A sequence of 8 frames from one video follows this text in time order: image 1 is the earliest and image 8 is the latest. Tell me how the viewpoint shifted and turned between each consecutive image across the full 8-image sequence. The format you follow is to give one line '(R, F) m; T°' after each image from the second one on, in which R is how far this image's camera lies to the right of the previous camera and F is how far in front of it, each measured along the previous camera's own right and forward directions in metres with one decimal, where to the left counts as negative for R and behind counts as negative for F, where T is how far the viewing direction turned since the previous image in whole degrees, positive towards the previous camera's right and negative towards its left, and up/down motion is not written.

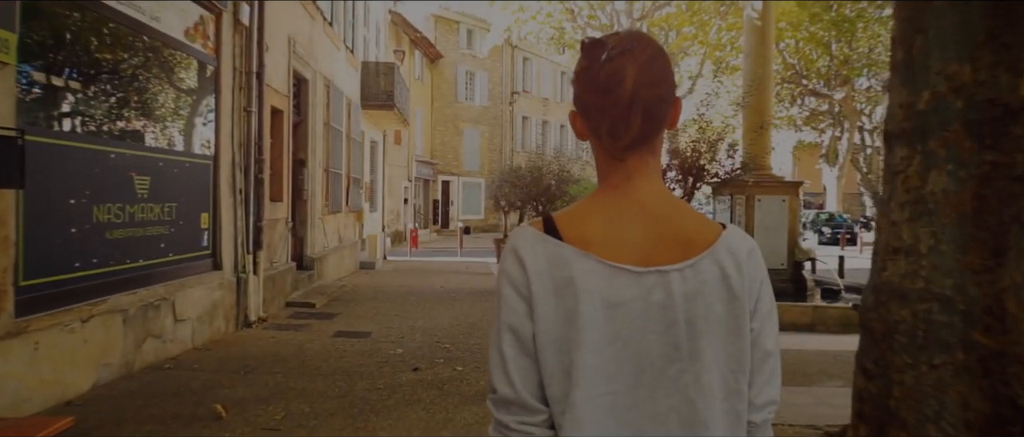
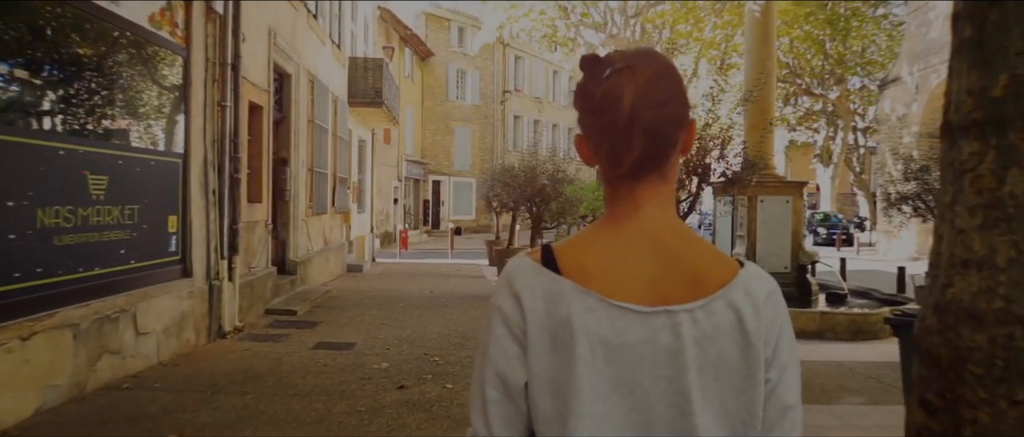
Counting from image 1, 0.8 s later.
(0.0, +0.5) m; +1°
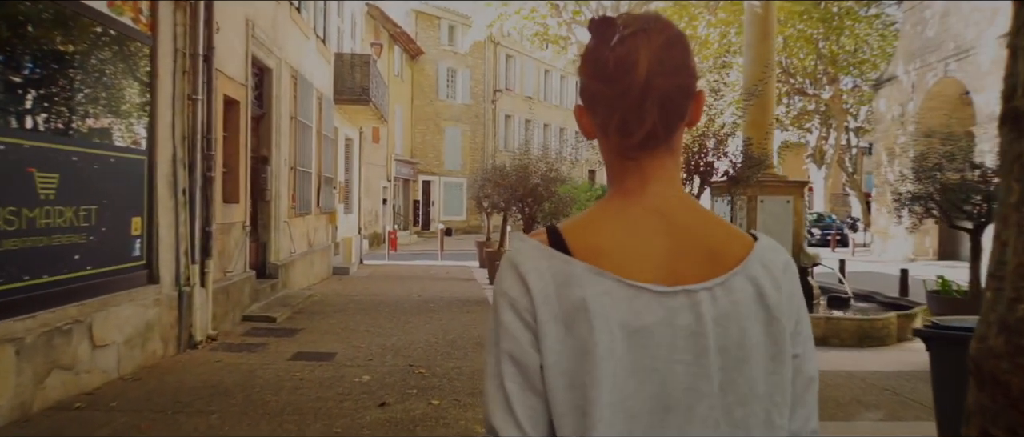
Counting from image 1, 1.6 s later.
(0.0, +0.5) m; +1°
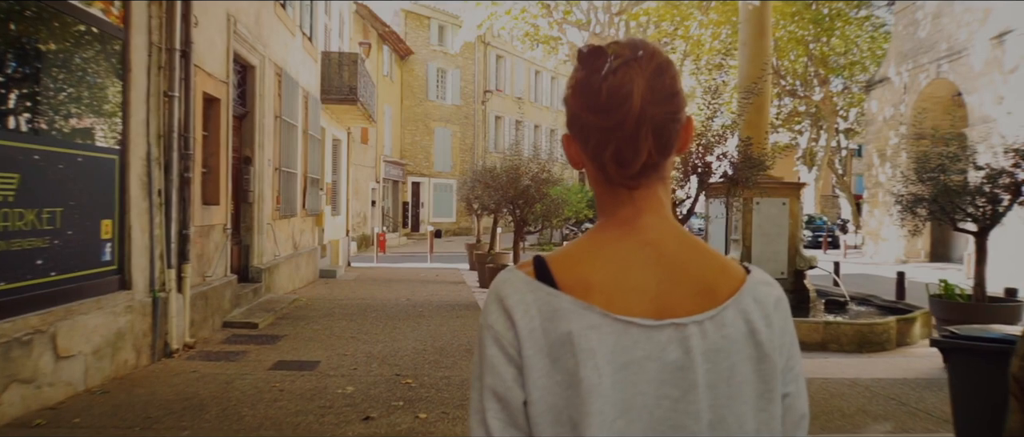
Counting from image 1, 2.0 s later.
(0.0, +0.3) m; +1°
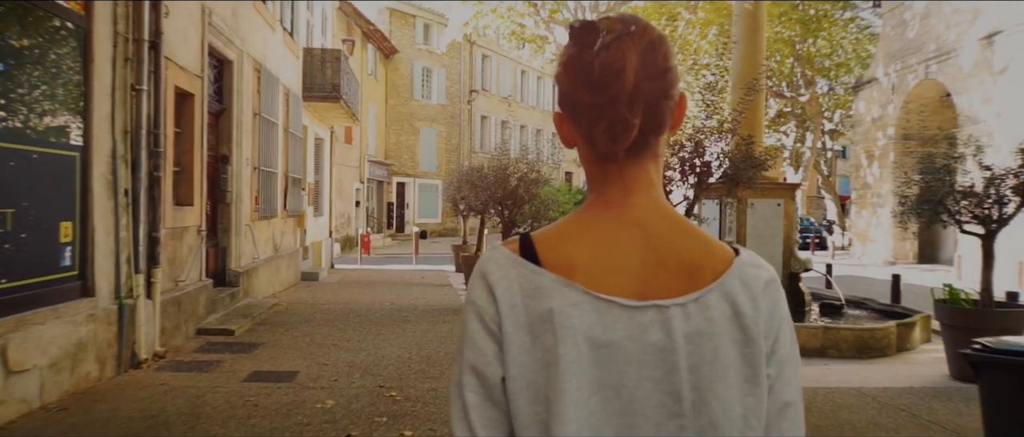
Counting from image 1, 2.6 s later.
(0.0, +0.4) m; +1°
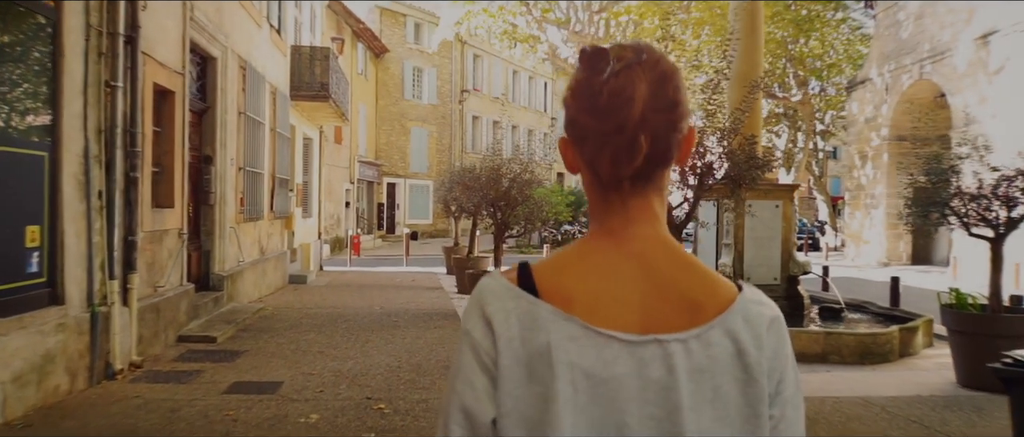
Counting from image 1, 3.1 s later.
(0.0, +0.3) m; +1°
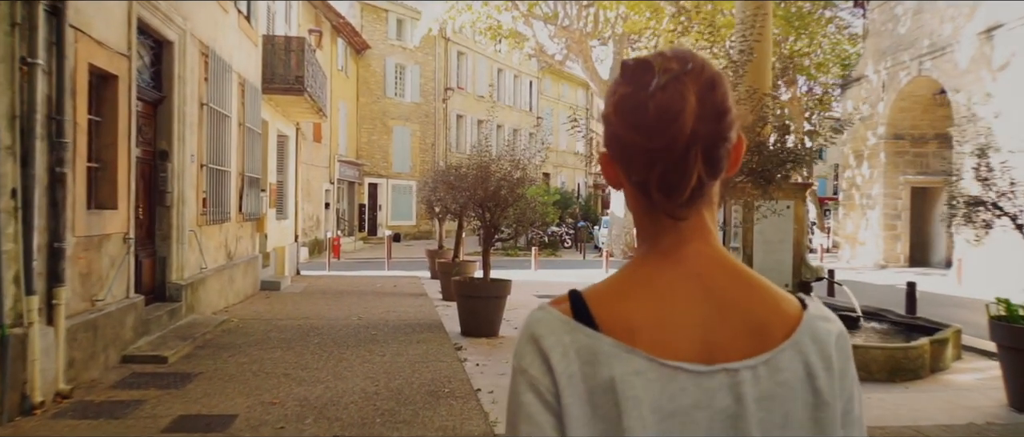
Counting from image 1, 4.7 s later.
(-0.1, +0.9) m; +1°
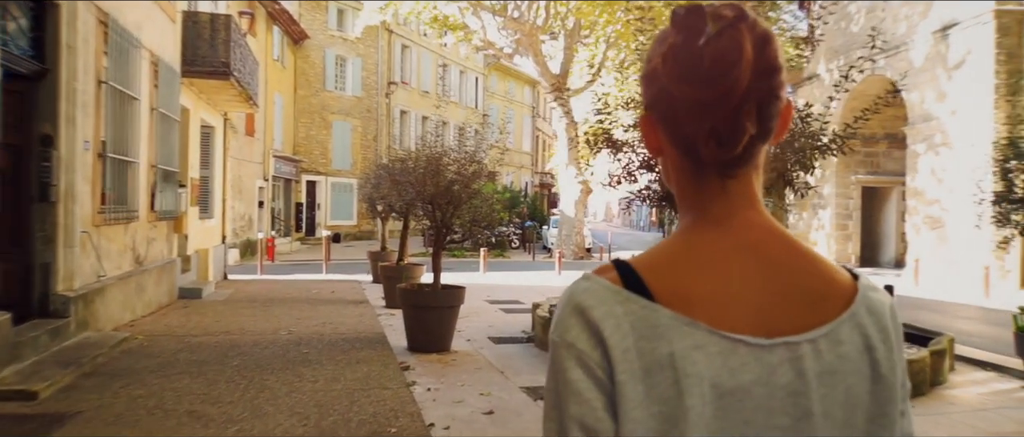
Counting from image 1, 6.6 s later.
(-0.1, +1.2) m; +4°
